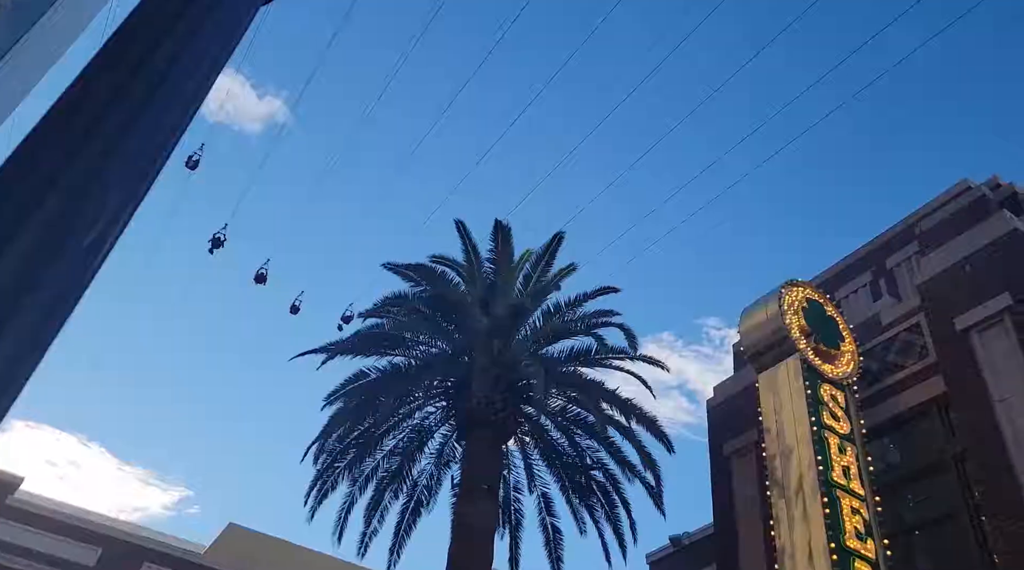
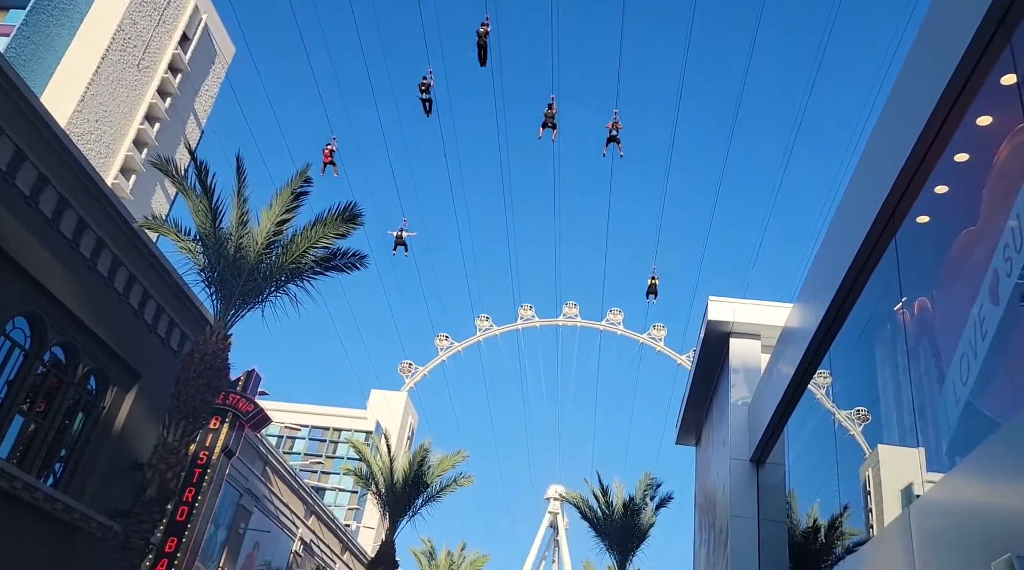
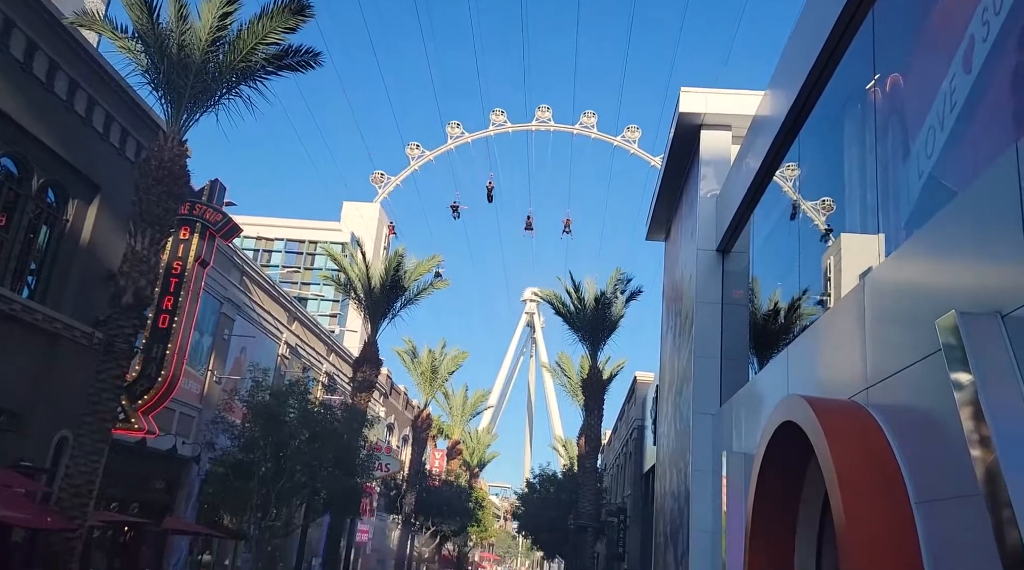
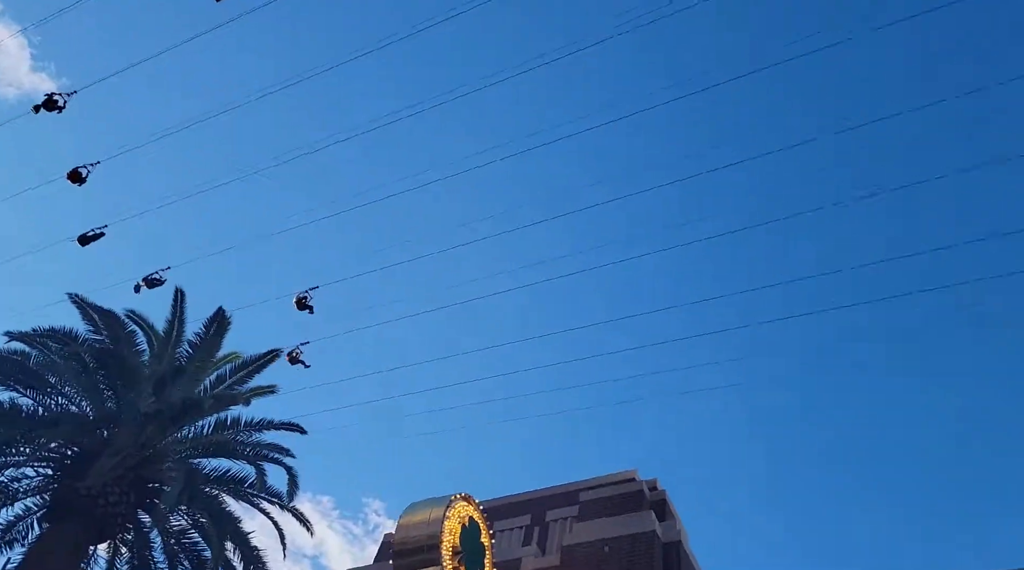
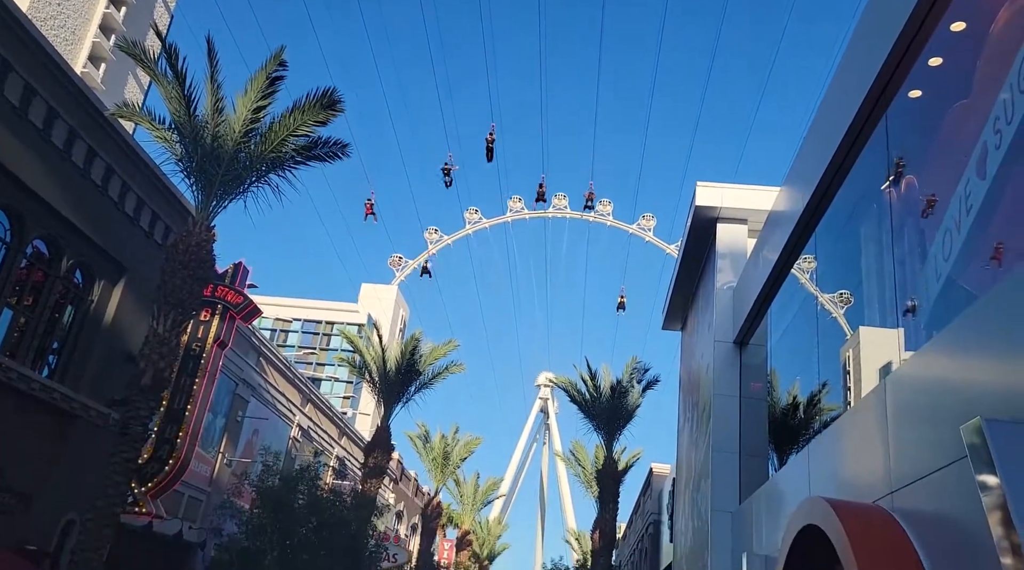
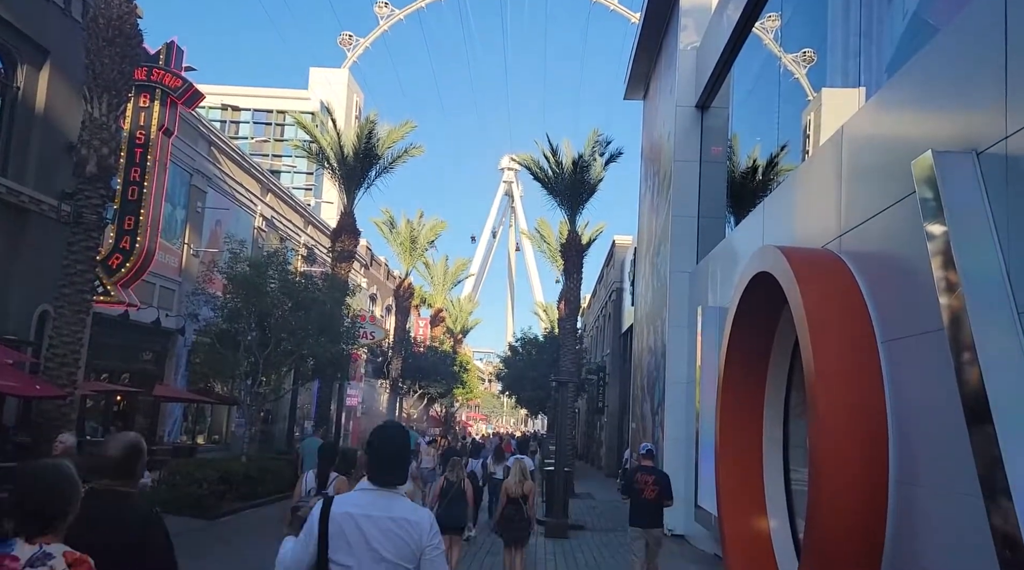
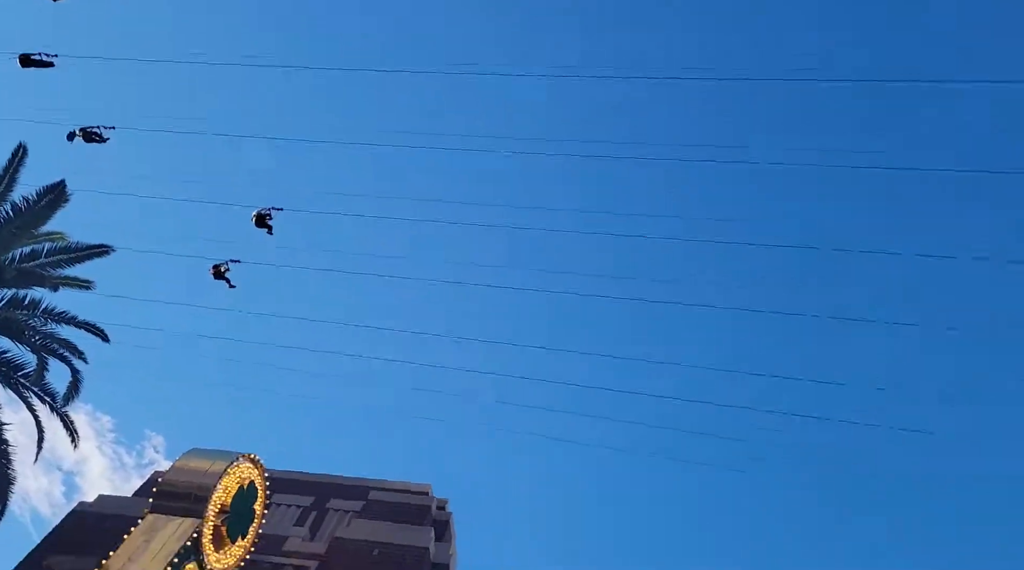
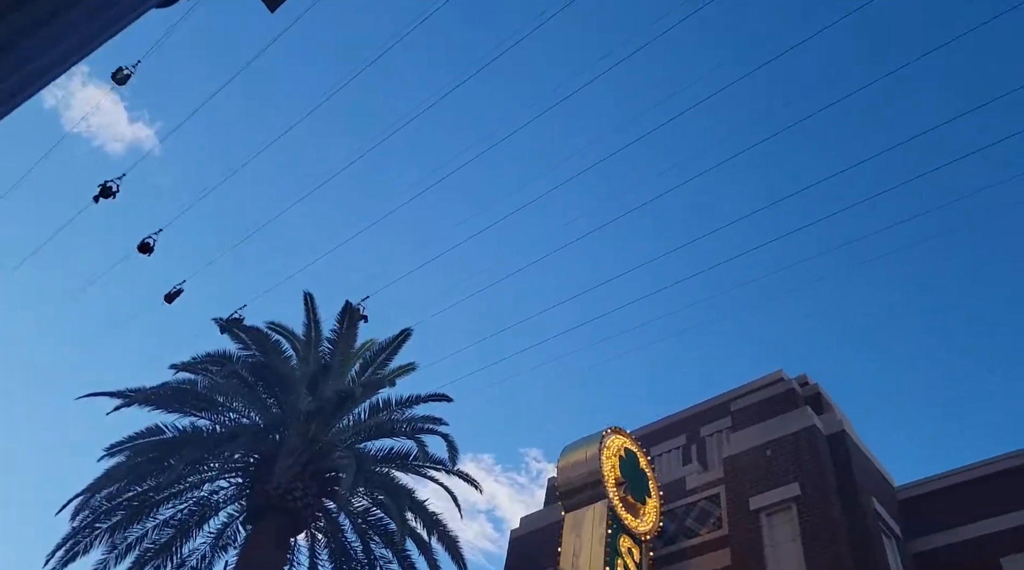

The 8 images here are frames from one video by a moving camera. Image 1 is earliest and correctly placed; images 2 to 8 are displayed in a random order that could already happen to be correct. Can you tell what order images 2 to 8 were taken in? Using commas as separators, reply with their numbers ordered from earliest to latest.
8, 4, 7, 2, 5, 3, 6
